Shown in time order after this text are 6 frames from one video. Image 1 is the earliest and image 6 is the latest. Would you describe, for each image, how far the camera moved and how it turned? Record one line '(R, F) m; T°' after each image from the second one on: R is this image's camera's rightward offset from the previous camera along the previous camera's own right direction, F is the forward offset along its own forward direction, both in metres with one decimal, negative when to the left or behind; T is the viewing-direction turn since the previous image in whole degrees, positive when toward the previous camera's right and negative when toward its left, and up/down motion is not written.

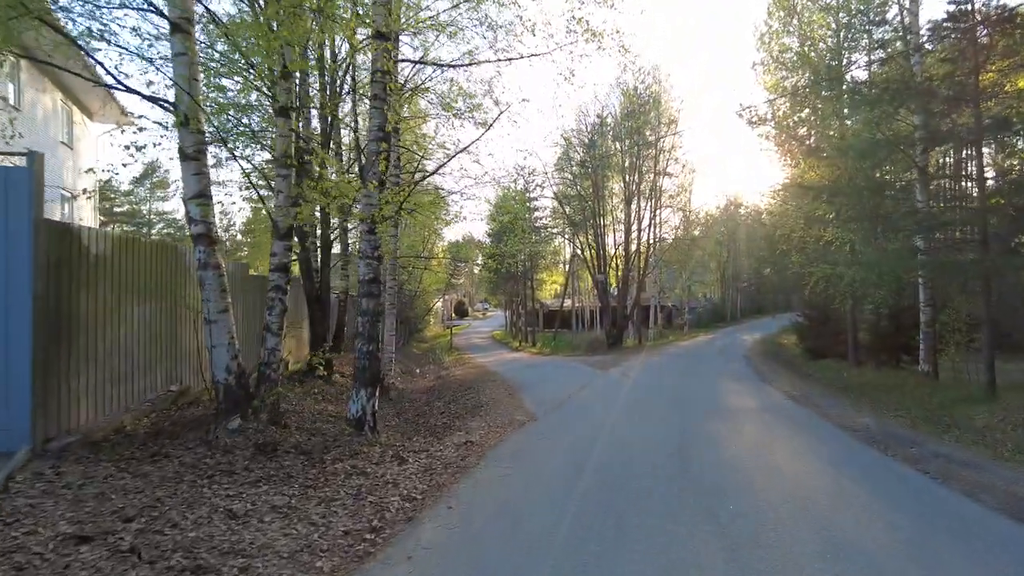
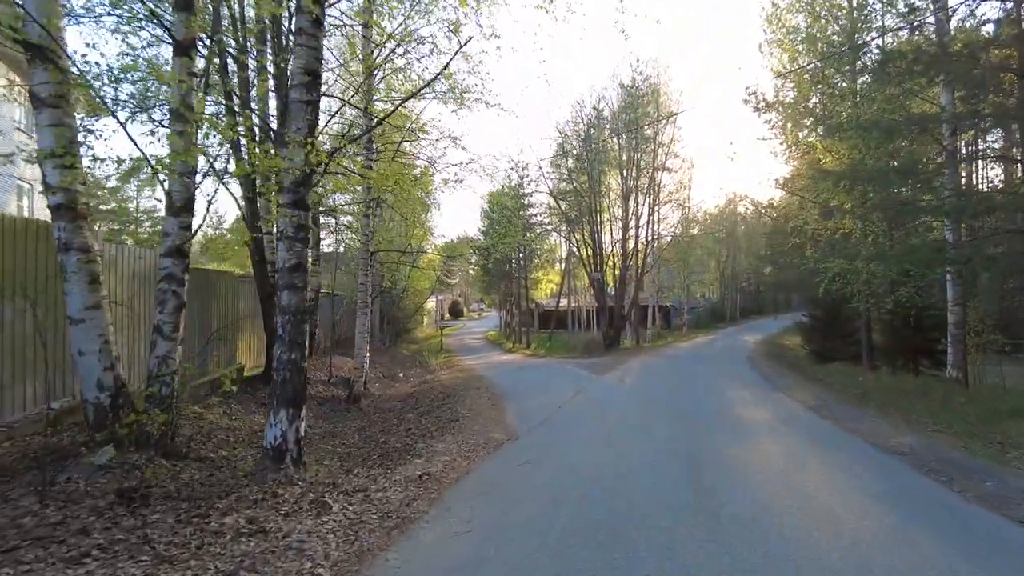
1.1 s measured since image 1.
(+0.3, +1.5) m; 0°
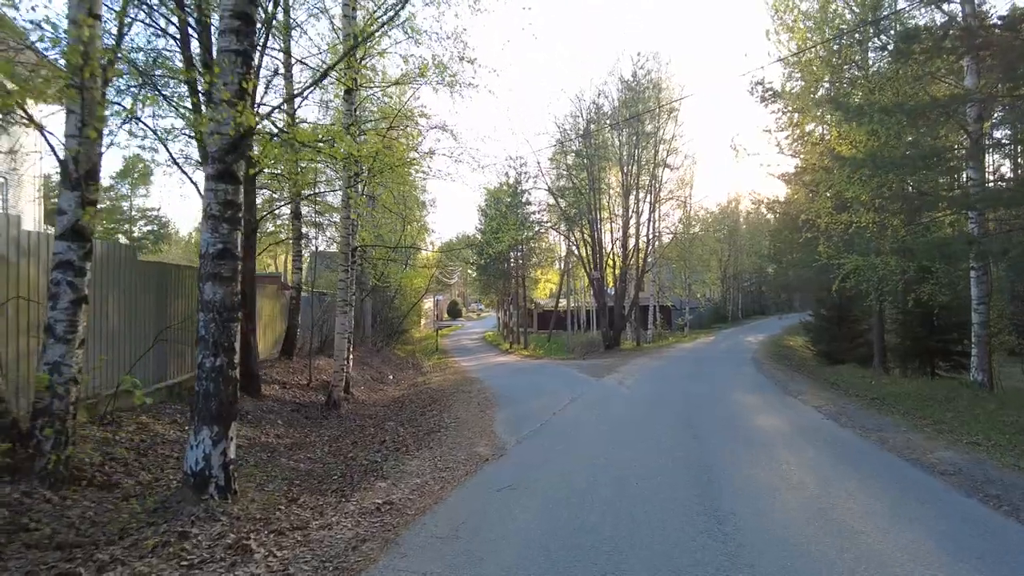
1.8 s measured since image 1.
(+0.2, +1.0) m; 0°
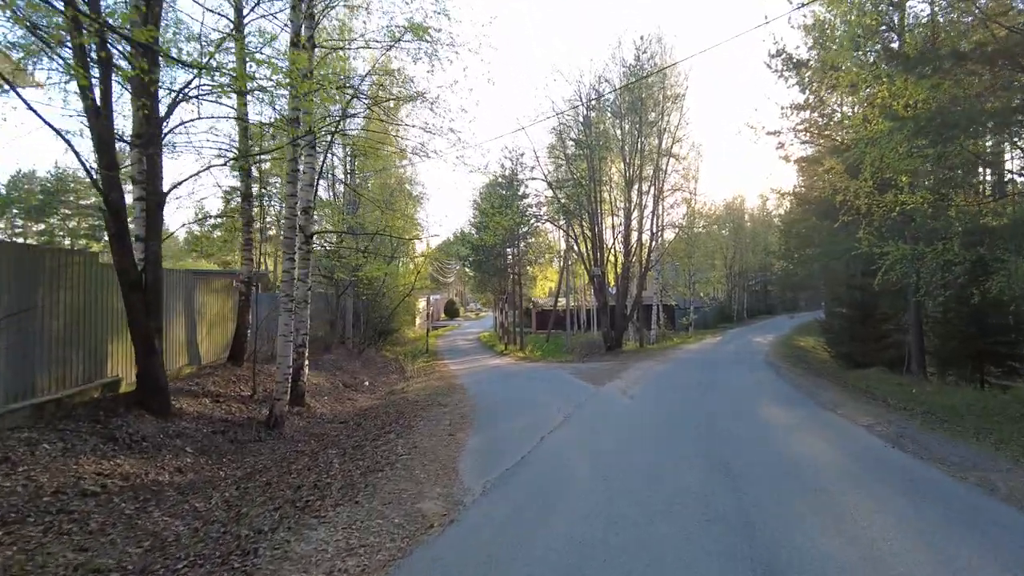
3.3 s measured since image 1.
(+0.3, +2.2) m; 0°
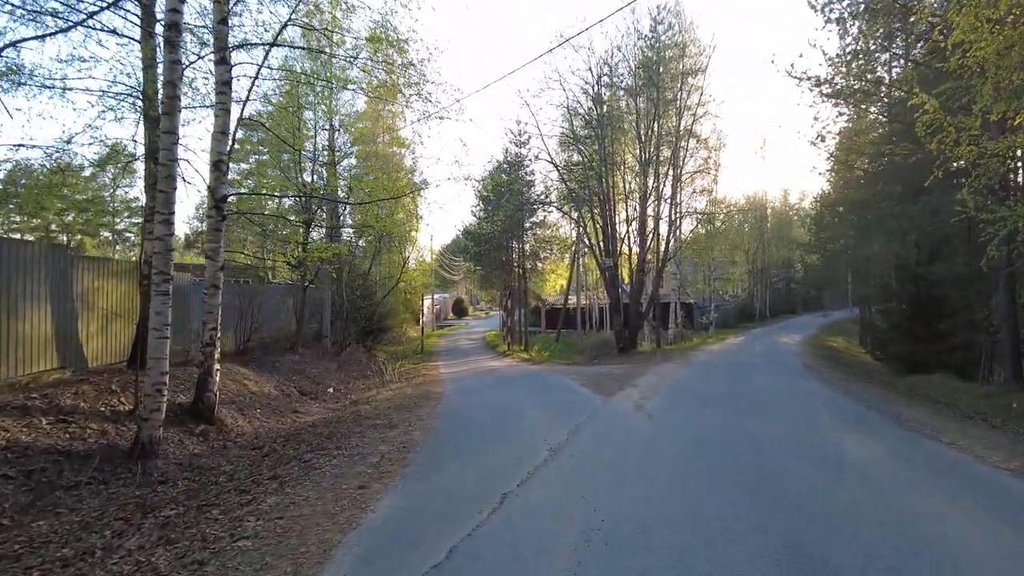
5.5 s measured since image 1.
(+0.6, +3.2) m; -1°
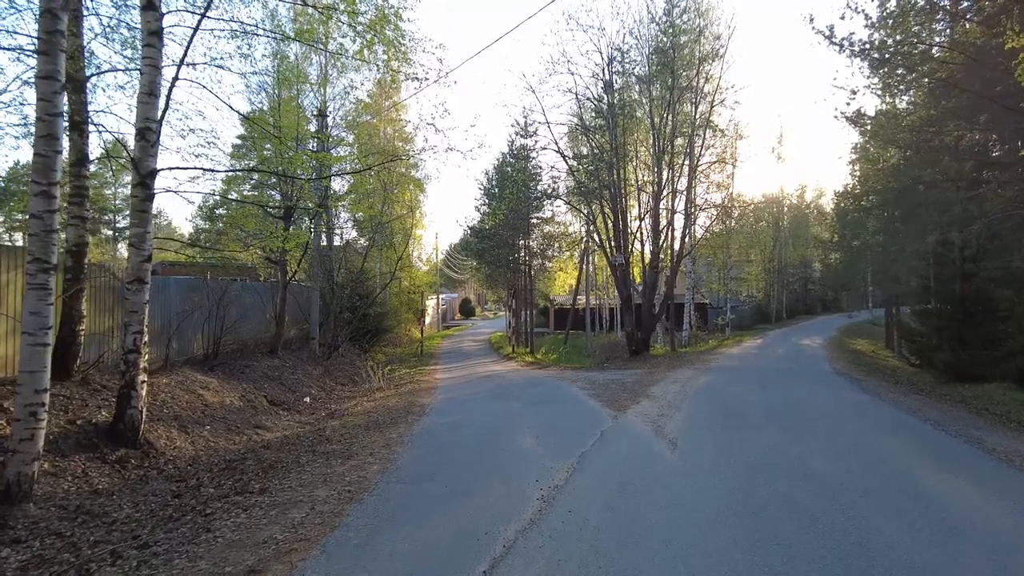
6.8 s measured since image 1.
(+0.3, +1.8) m; -1°
